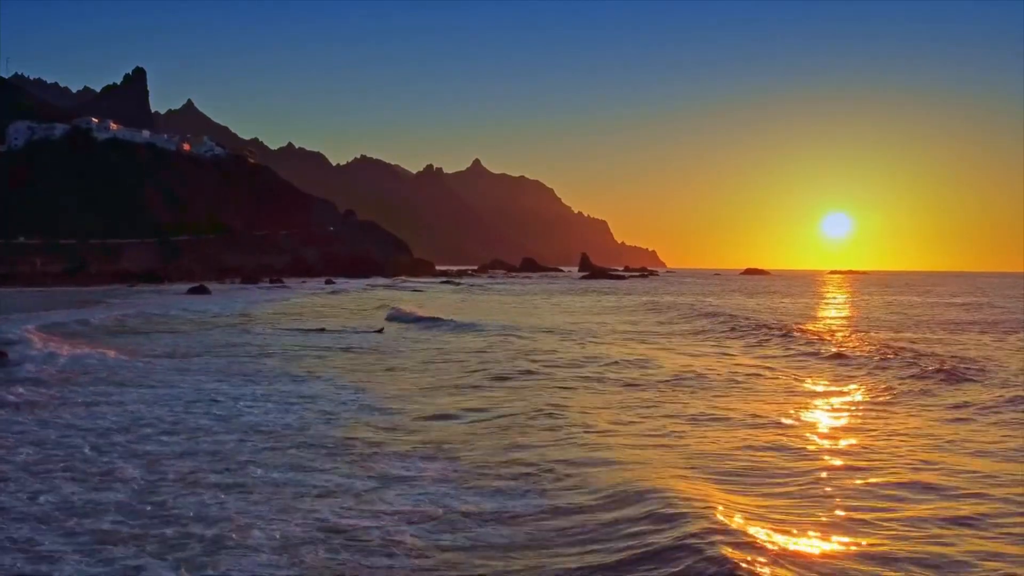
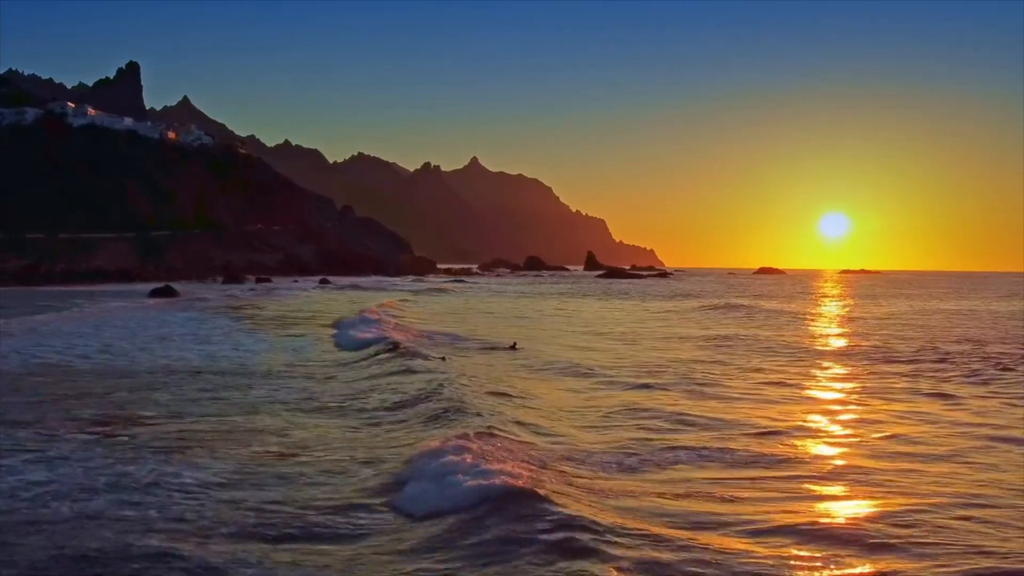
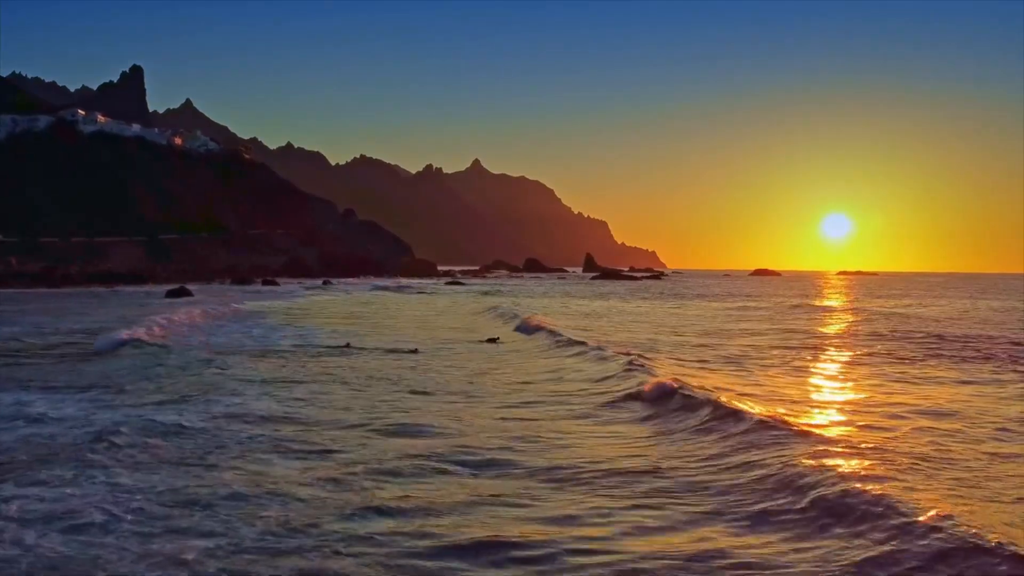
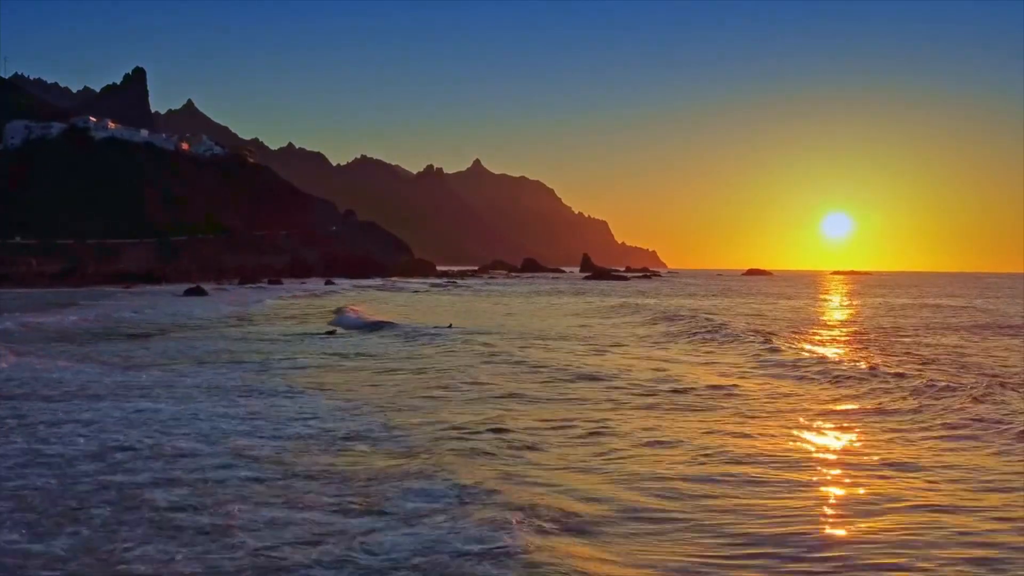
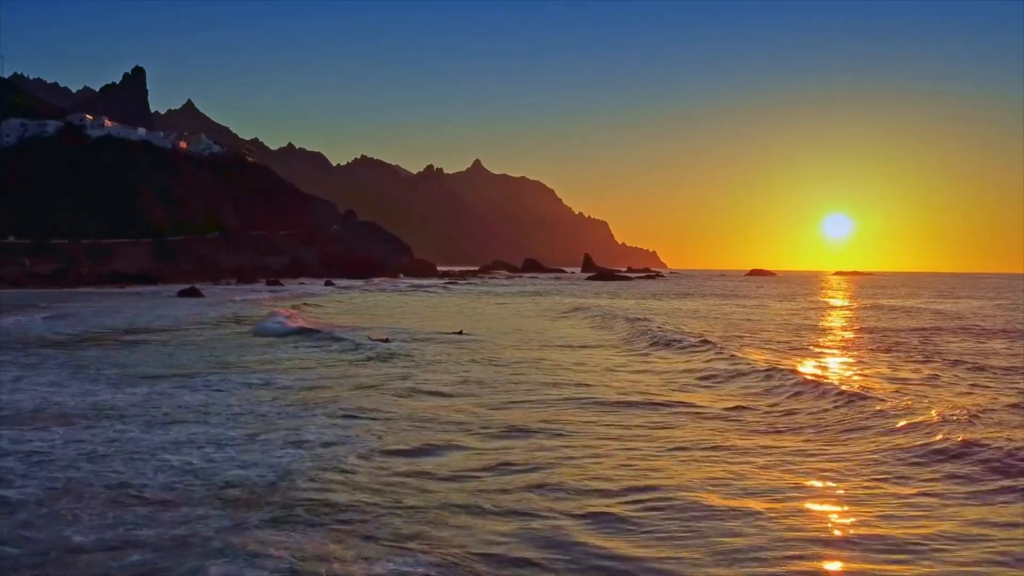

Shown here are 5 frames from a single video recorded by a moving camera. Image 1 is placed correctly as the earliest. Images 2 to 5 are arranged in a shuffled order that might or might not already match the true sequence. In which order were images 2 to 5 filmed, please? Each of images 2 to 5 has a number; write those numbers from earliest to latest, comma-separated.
4, 5, 3, 2
